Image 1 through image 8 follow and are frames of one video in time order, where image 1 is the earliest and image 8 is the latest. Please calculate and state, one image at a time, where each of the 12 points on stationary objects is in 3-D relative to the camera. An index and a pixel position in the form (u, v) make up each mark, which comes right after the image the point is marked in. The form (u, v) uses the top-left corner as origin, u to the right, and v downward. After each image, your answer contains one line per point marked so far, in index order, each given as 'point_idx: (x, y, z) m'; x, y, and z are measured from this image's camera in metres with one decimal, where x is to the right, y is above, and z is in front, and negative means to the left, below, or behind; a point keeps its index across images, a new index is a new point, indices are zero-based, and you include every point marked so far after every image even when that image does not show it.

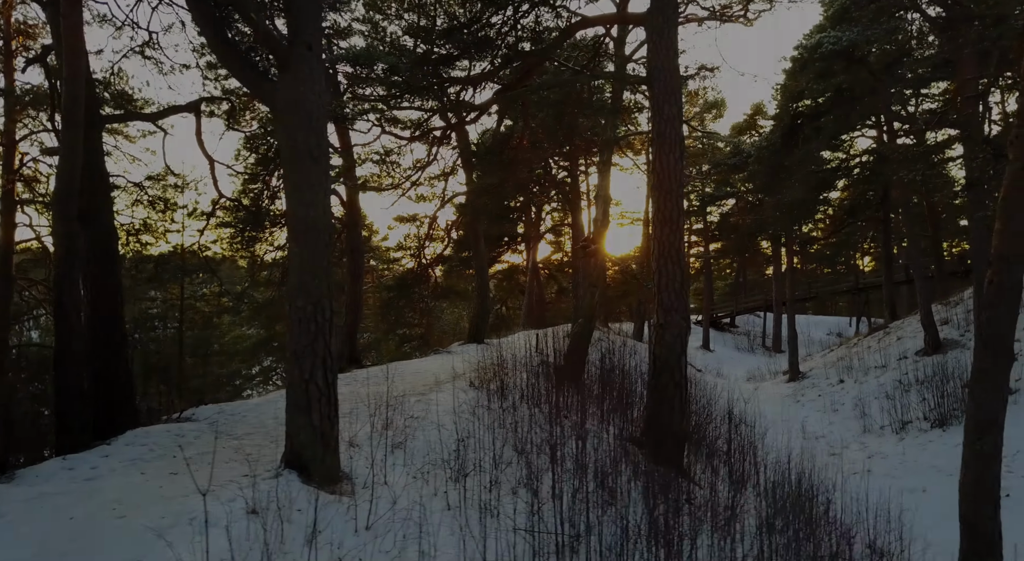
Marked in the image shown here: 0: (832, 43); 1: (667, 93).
0: (+5.9, +4.3, +14.8) m
1: (+1.4, +1.7, +7.5) m
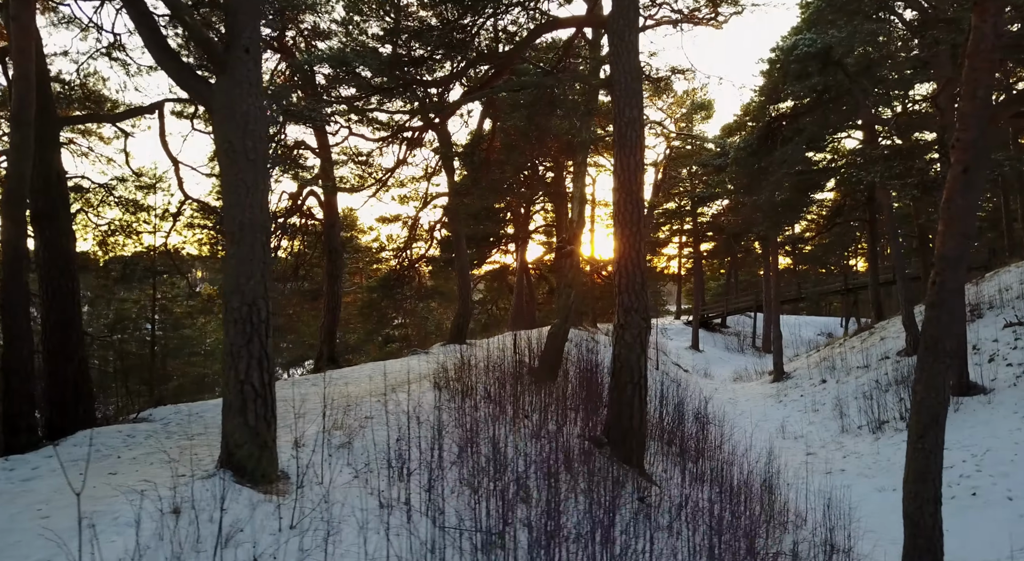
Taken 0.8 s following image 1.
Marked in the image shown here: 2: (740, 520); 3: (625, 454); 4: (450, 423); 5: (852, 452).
0: (+5.4, +4.3, +14.9) m
1: (+1.1, +1.7, +7.6) m
2: (+1.9, -2.0, +6.7) m
3: (+1.0, -1.5, +7.2) m
4: (-0.6, -1.2, +7.0) m
5: (+6.5, -3.3, +15.2) m
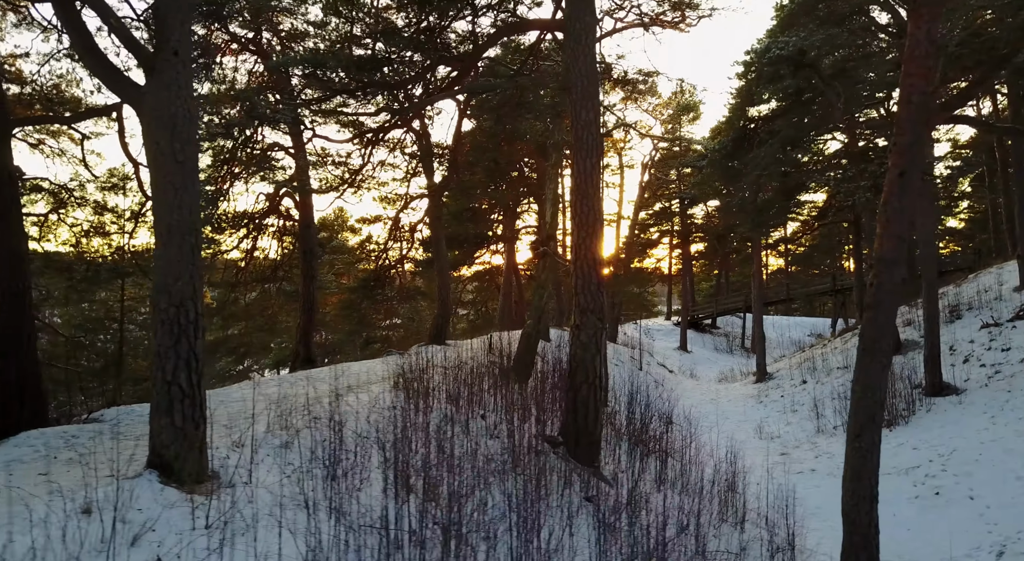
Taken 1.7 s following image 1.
0: (+5.0, +4.3, +15.0) m
1: (+0.7, +1.7, +7.6) m
2: (+1.5, -2.0, +6.8) m
3: (+0.6, -1.6, +7.3) m
4: (-1.0, -1.2, +7.0) m
5: (+6.0, -3.3, +15.3) m
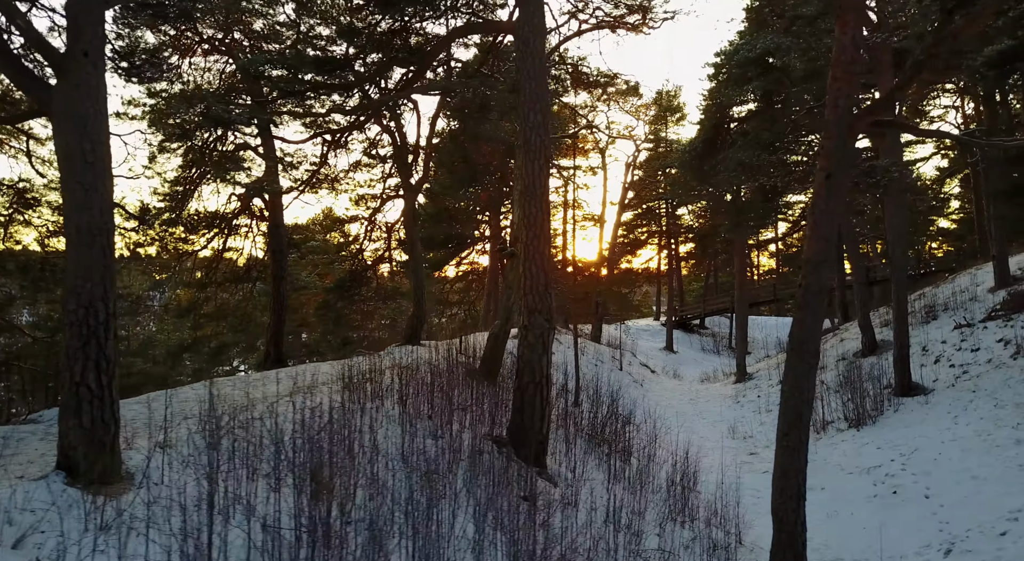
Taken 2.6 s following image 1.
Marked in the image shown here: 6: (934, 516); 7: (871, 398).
0: (+4.4, +4.3, +15.1) m
1: (+0.2, +1.7, +7.7) m
2: (+1.0, -2.0, +6.9) m
3: (+0.1, -1.6, +7.4) m
4: (-1.5, -1.2, +7.1) m
5: (+5.4, -3.3, +15.4) m
6: (+5.1, -2.8, +9.8) m
7: (+7.6, -2.5, +17.0) m
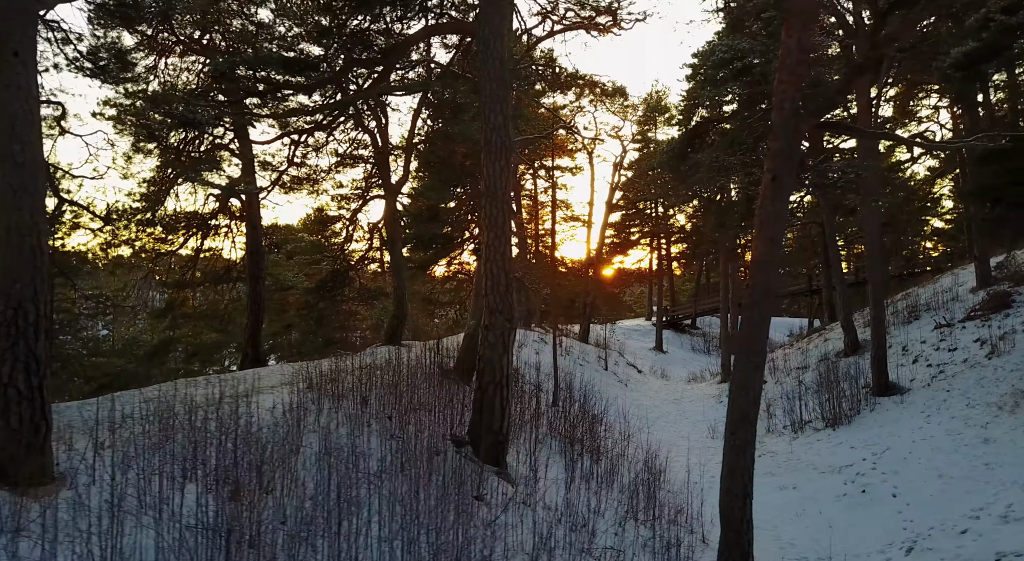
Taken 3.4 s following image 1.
0: (+4.0, +4.3, +15.2) m
1: (-0.2, +1.7, +7.7) m
2: (+0.6, -2.0, +6.9) m
3: (-0.2, -1.6, +7.4) m
4: (-1.9, -1.2, +7.1) m
5: (+5.0, -3.3, +15.5) m
6: (+4.7, -2.9, +9.9) m
7: (+7.1, -2.5, +17.1) m
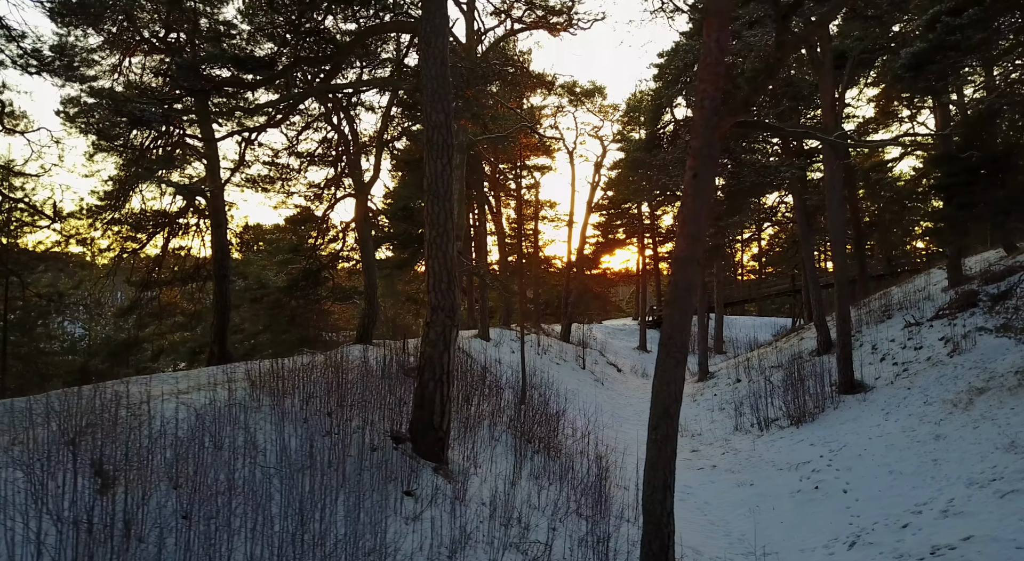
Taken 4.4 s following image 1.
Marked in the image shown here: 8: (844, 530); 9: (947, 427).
0: (+3.3, +4.3, +15.3) m
1: (-0.7, +1.7, +7.7) m
2: (+0.1, -2.0, +6.9) m
3: (-0.8, -1.5, +7.4) m
4: (-2.4, -1.2, +7.1) m
5: (+4.3, -3.3, +15.6) m
6: (+4.1, -2.8, +10.0) m
7: (+6.4, -2.5, +17.3) m
8: (+3.8, -2.9, +9.3) m
9: (+6.4, -2.1, +11.9) m
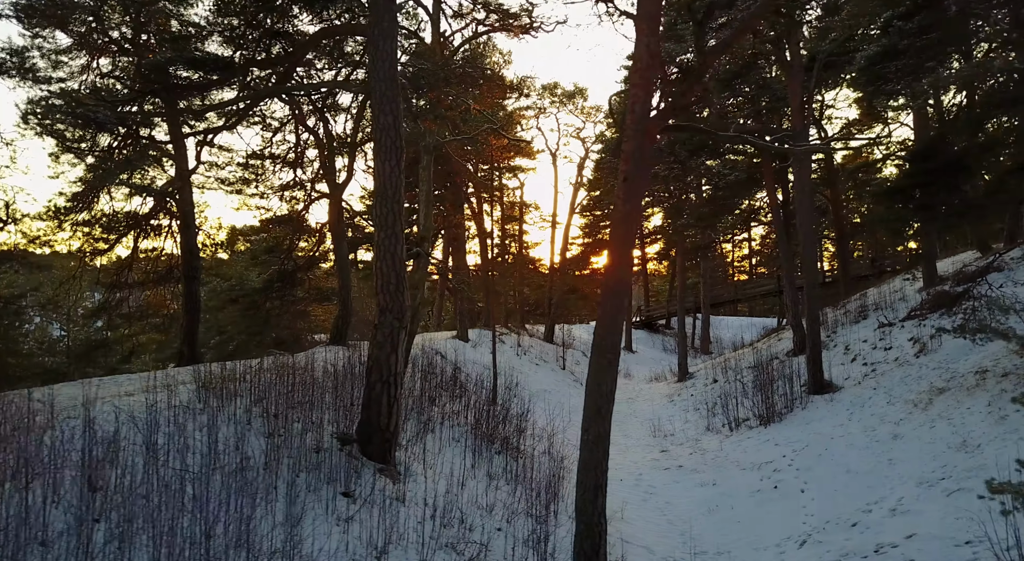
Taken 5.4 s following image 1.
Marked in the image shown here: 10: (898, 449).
0: (+2.7, +4.3, +15.4) m
1: (-1.2, +1.7, +7.8) m
2: (-0.4, -2.0, +7.0) m
3: (-1.3, -1.6, +7.4) m
4: (-2.9, -1.2, +7.1) m
5: (+3.7, -3.3, +15.7) m
6: (+3.6, -2.8, +10.1) m
7: (+5.8, -2.5, +17.4) m
8: (+3.3, -2.9, +9.4) m
9: (+5.8, -2.2, +12.0) m
10: (+5.2, -2.3, +11.0) m
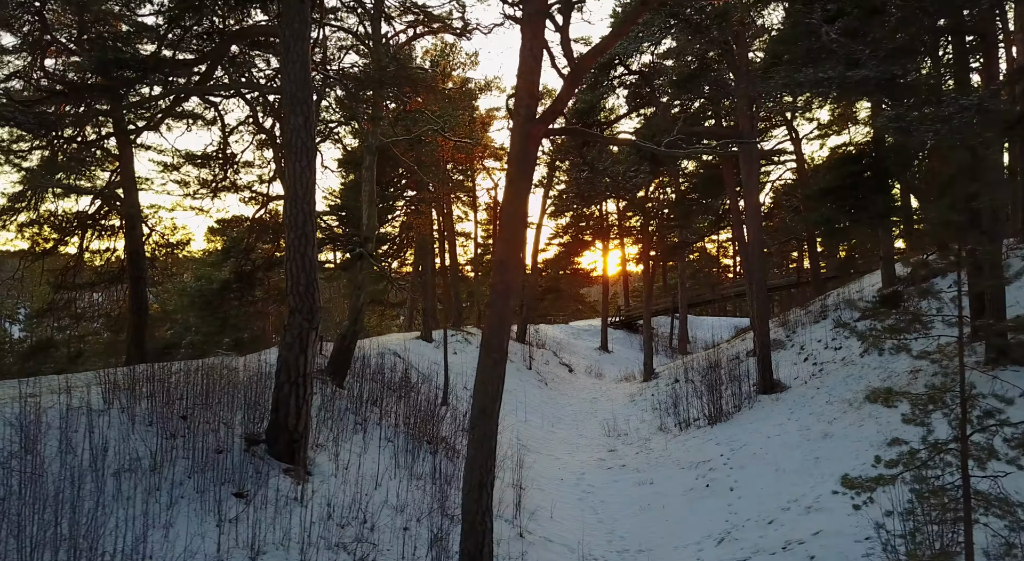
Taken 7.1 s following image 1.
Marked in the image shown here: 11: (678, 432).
0: (+1.7, +4.3, +15.5) m
1: (-2.1, +1.7, +7.8) m
2: (-1.2, -2.0, +7.0) m
3: (-2.1, -1.6, +7.5) m
4: (-3.7, -1.2, +7.1) m
5: (+2.7, -3.3, +15.8) m
6: (+2.7, -2.9, +10.2) m
7: (+4.7, -2.5, +17.6) m
8: (+2.4, -2.9, +9.5) m
9: (+4.9, -2.2, +12.2) m
10: (+4.3, -2.3, +11.1) m
11: (+3.6, -3.3, +17.6) m
